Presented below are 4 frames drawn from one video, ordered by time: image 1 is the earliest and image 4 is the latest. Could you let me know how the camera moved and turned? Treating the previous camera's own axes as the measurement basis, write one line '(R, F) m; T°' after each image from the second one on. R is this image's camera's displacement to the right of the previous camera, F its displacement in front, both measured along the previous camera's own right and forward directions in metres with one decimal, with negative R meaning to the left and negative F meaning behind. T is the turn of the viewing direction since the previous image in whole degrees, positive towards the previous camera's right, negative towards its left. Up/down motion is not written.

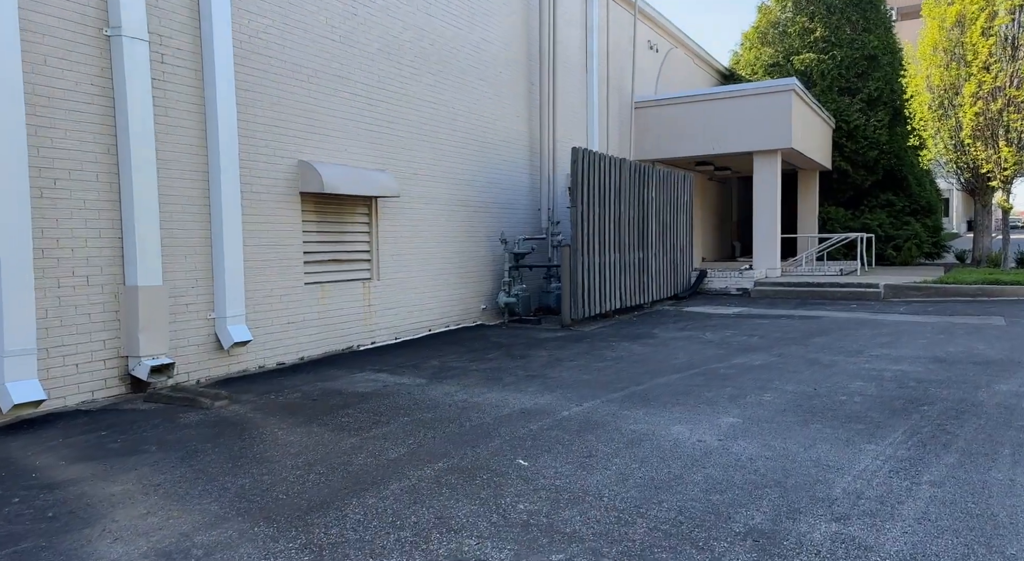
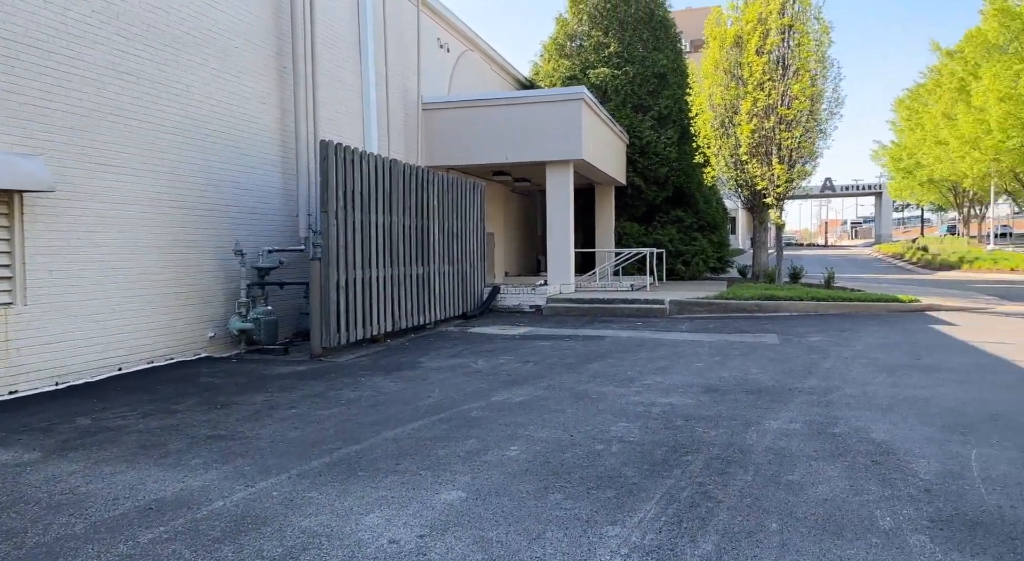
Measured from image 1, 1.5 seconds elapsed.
(+1.1, +1.4) m; +14°
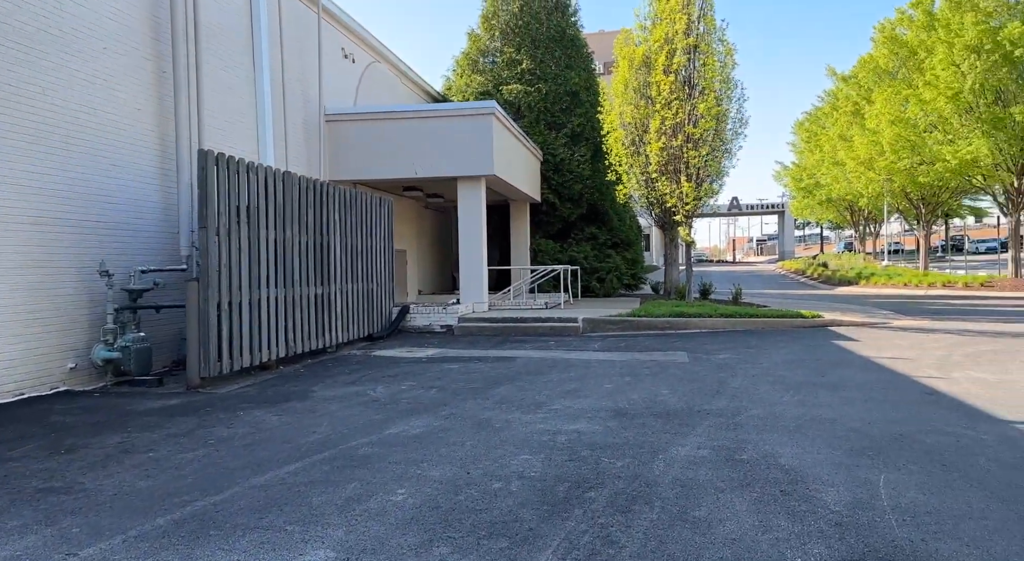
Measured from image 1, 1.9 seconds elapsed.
(+0.2, +0.5) m; +7°
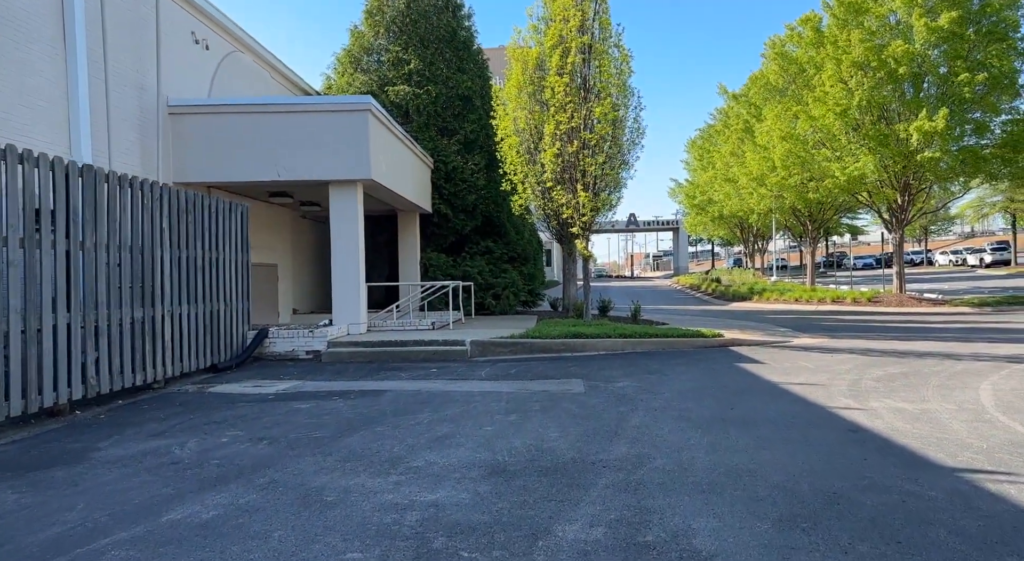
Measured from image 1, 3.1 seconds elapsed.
(+0.5, +1.4) m; +8°
